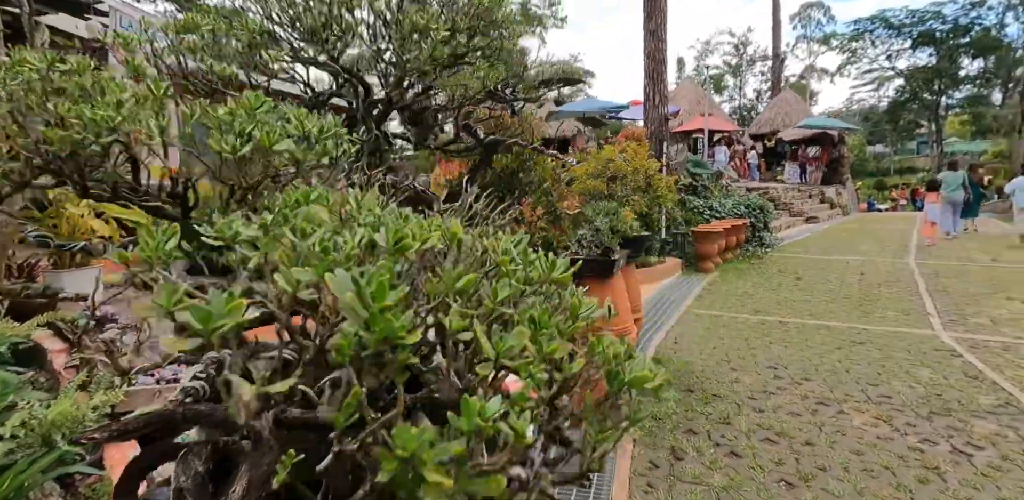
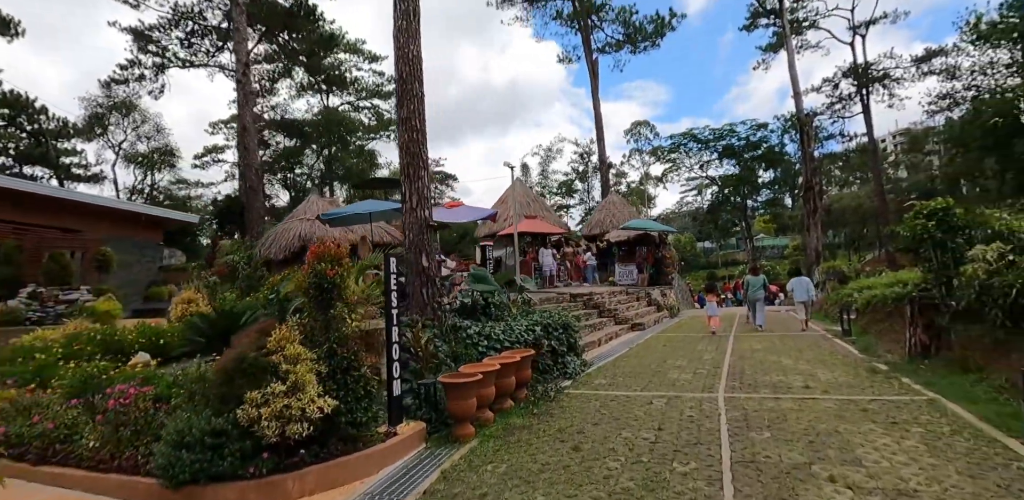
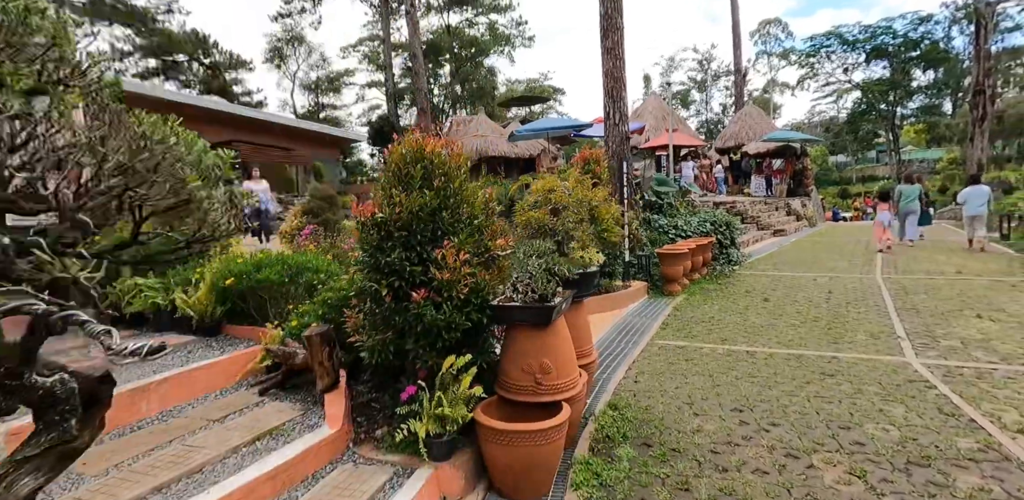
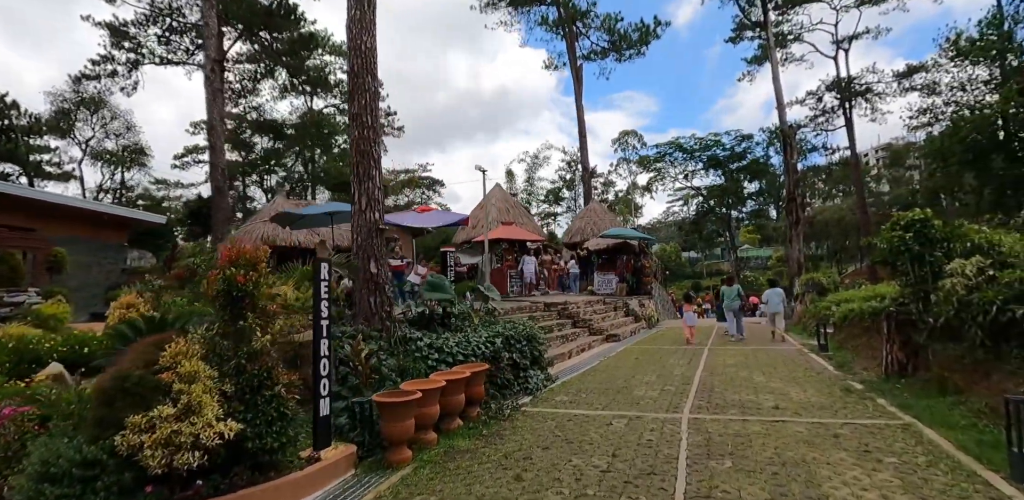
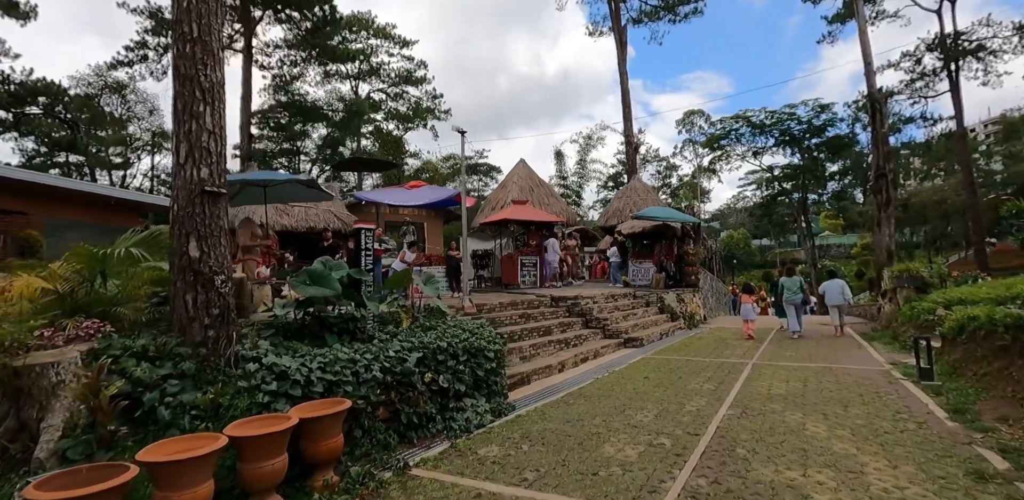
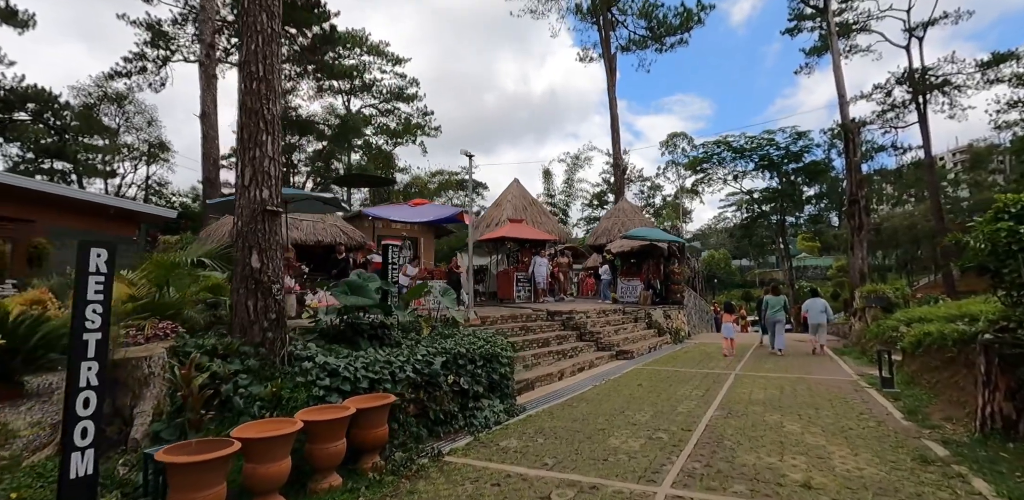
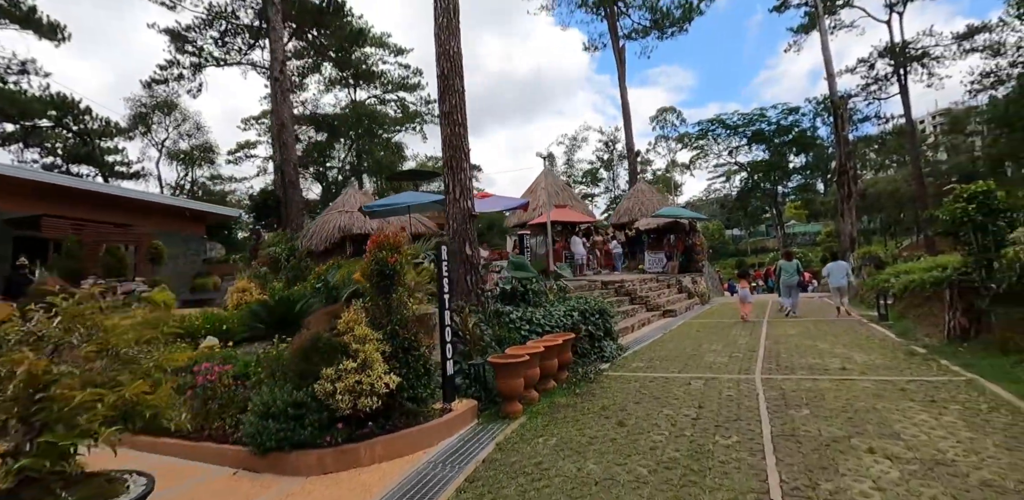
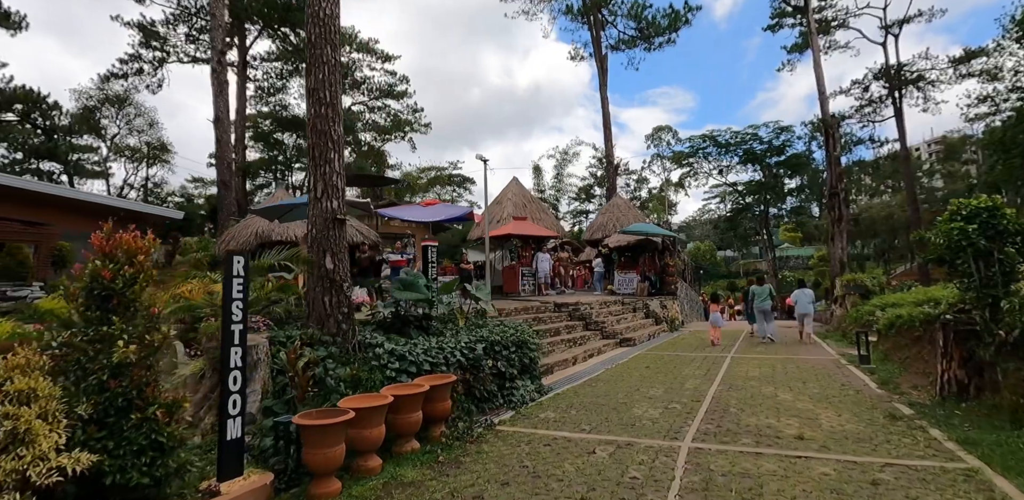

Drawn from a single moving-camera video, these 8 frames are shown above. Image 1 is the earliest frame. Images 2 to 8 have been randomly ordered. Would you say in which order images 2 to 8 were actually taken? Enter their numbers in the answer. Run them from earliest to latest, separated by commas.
3, 7, 2, 4, 8, 6, 5
